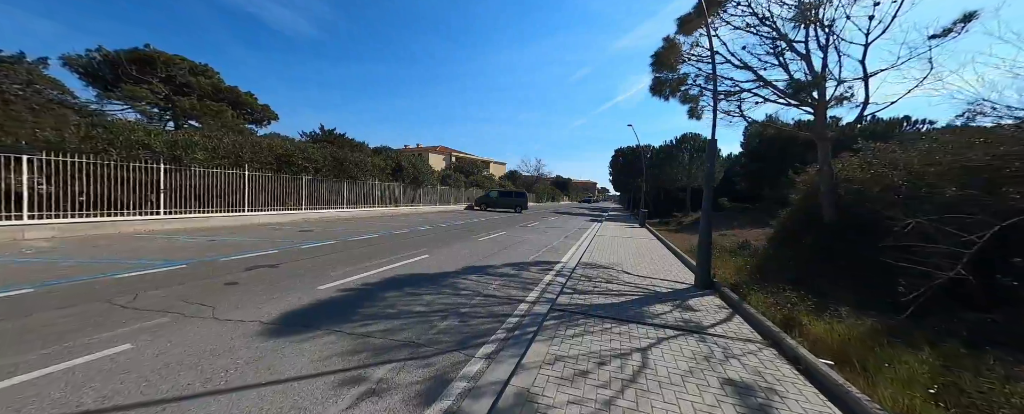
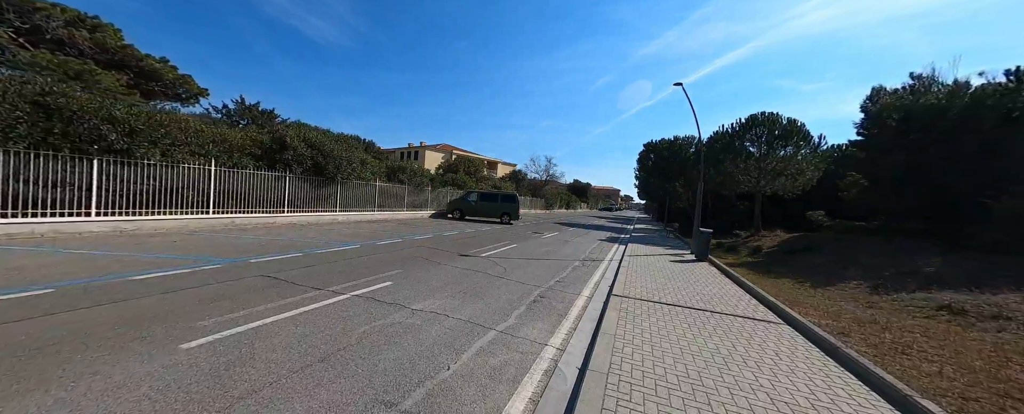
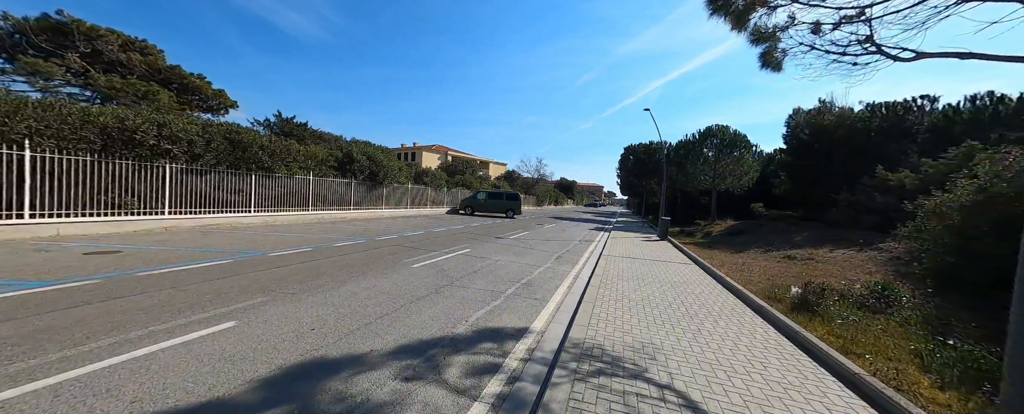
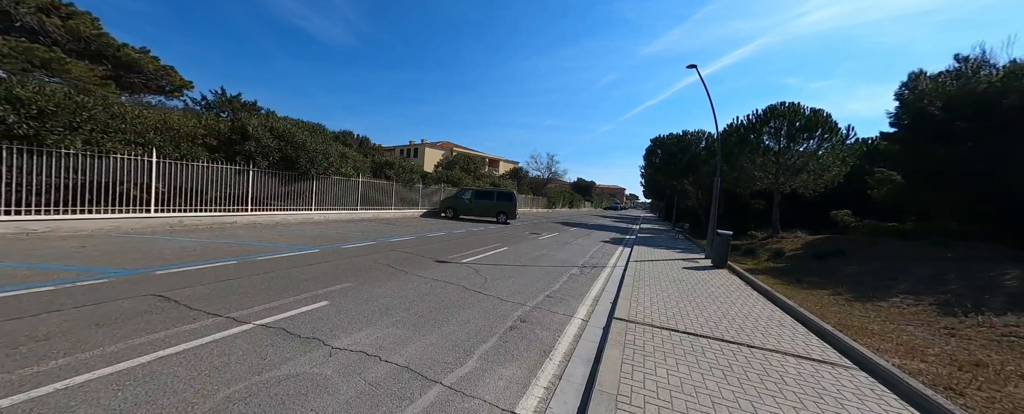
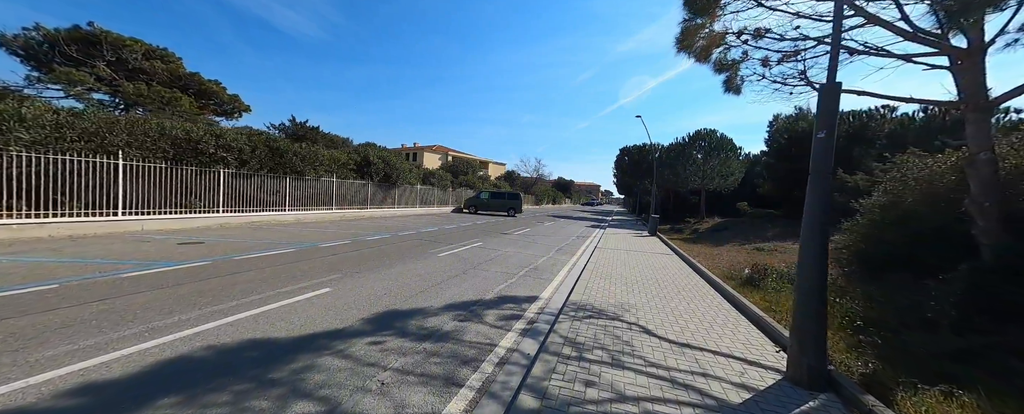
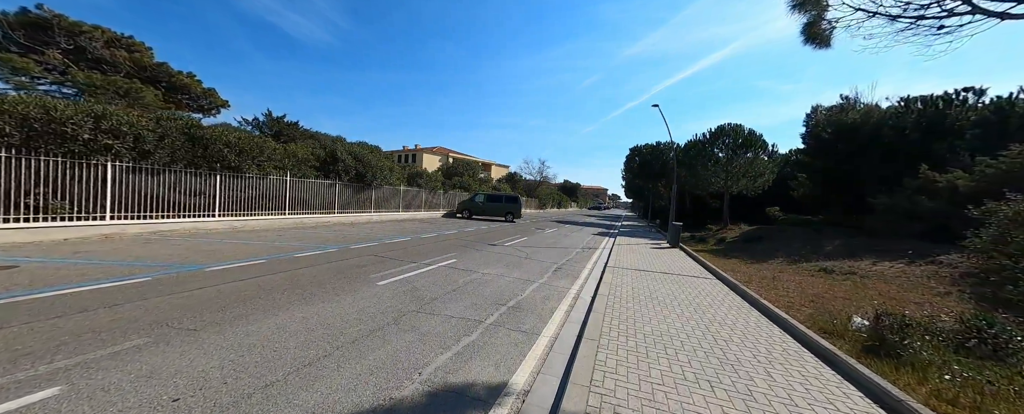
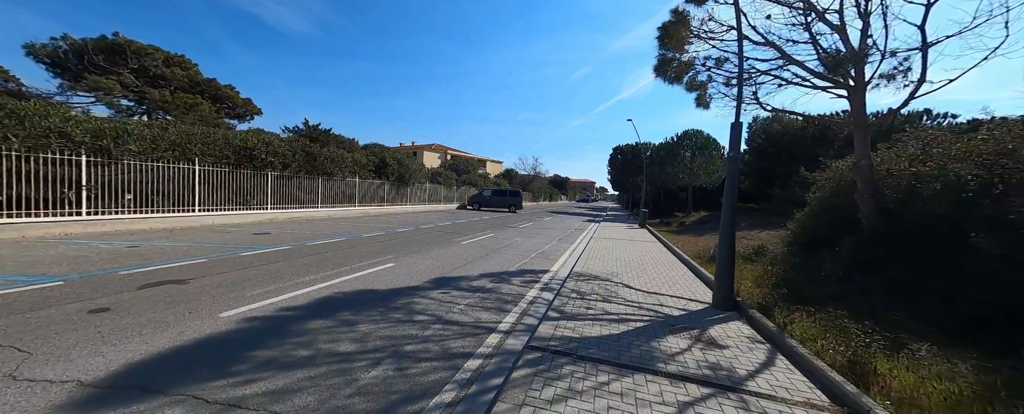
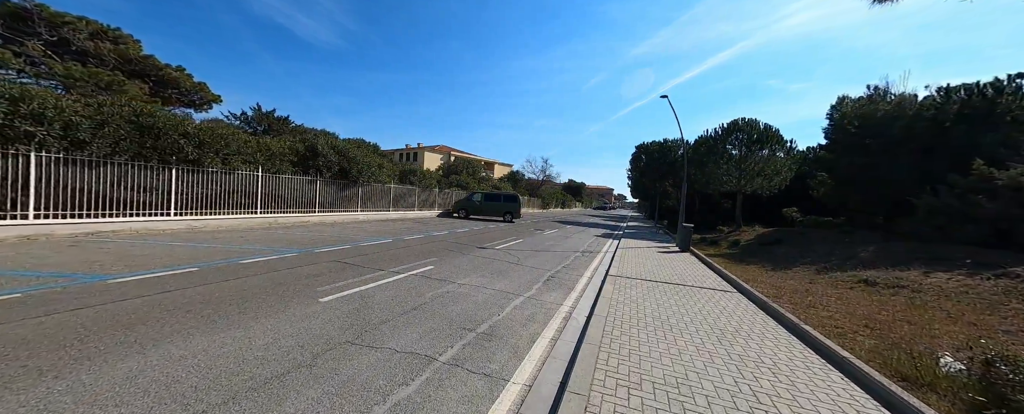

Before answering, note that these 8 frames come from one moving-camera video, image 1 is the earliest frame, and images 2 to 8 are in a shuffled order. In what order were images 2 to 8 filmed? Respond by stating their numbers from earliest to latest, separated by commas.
7, 5, 3, 6, 8, 2, 4
